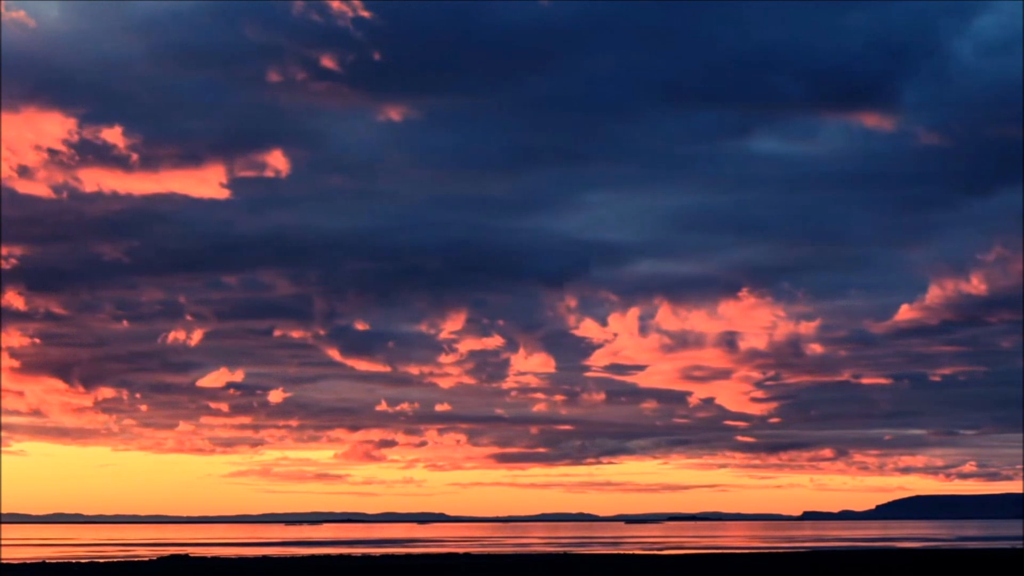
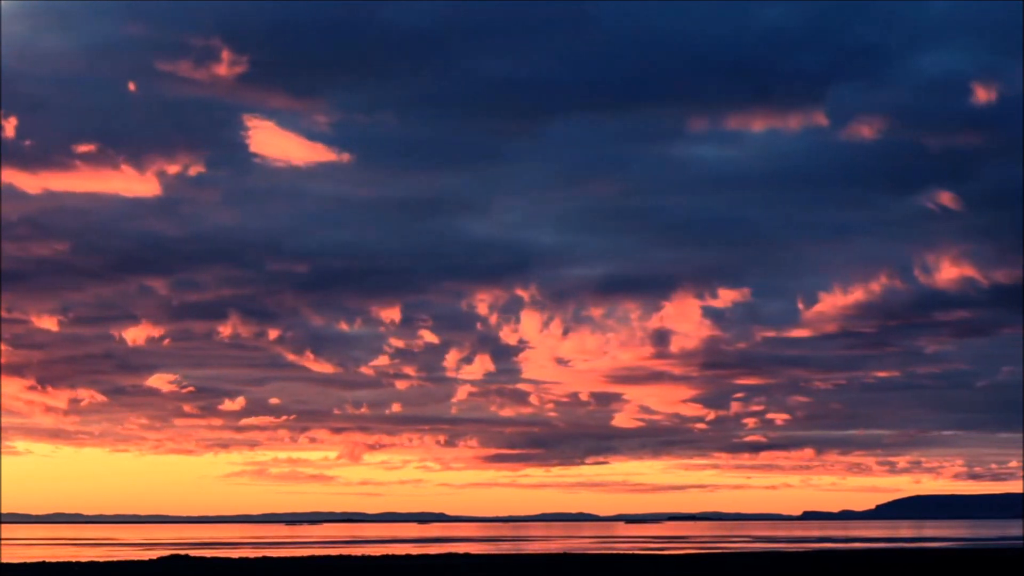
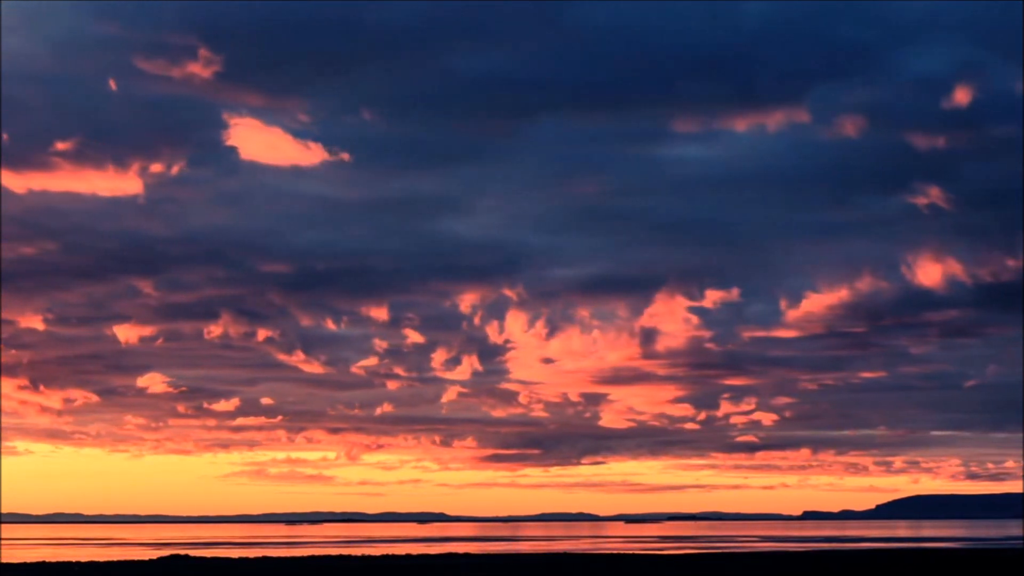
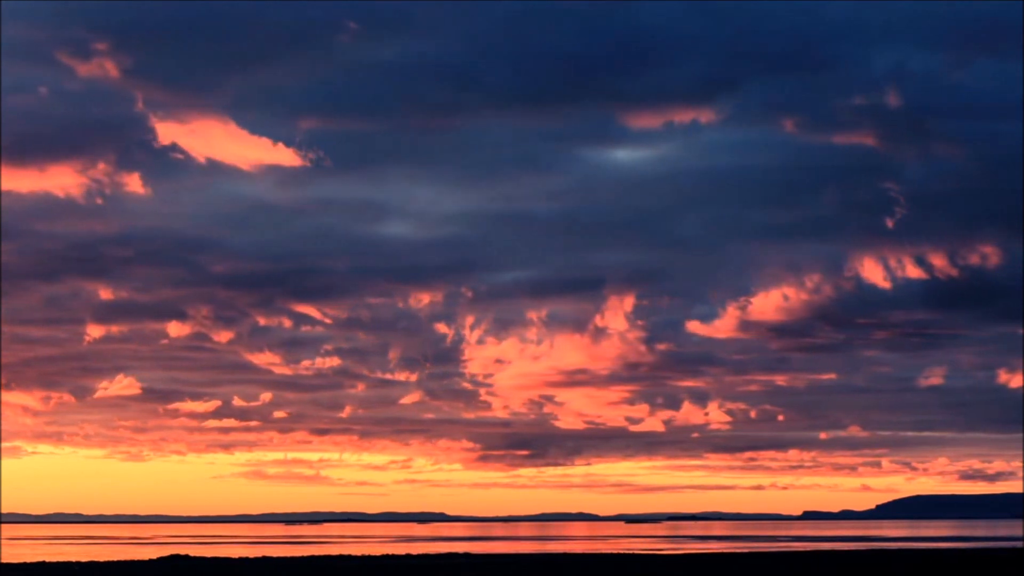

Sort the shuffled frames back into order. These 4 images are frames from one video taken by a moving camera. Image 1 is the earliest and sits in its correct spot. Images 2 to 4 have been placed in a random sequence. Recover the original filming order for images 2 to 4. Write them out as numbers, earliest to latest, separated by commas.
2, 3, 4
